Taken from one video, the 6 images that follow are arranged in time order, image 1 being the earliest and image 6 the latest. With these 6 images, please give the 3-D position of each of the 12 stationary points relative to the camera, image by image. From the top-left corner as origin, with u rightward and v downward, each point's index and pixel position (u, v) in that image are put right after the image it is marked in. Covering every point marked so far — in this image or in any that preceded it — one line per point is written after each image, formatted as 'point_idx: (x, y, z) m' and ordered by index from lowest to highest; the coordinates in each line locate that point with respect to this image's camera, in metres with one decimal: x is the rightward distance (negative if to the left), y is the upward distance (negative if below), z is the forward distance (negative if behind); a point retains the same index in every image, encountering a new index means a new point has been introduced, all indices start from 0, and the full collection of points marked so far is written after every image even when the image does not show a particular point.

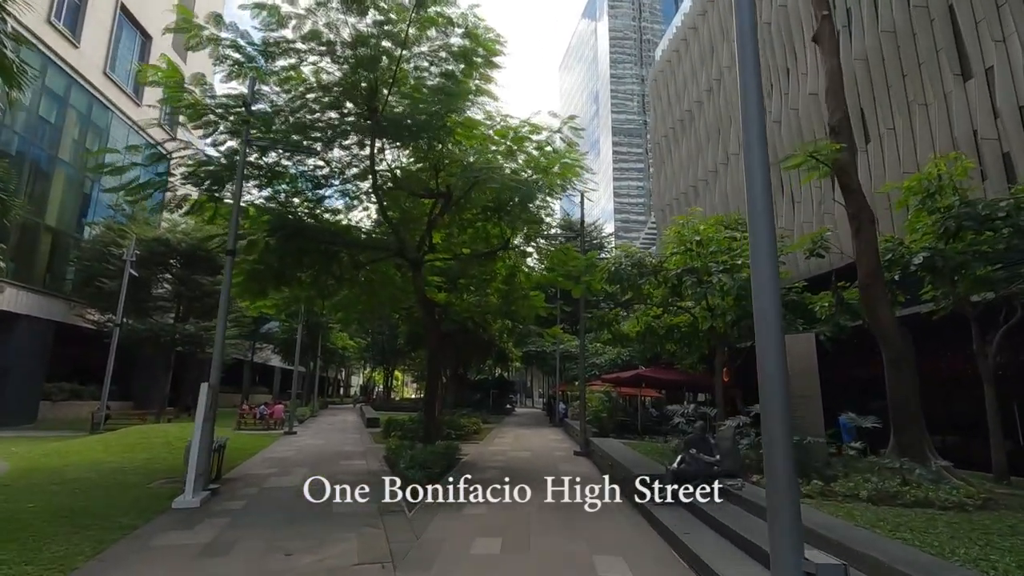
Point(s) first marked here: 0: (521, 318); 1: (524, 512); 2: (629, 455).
0: (+0.3, -1.0, +17.9) m
1: (+0.1, -3.4, +8.0) m
2: (+2.5, -3.5, +11.1) m
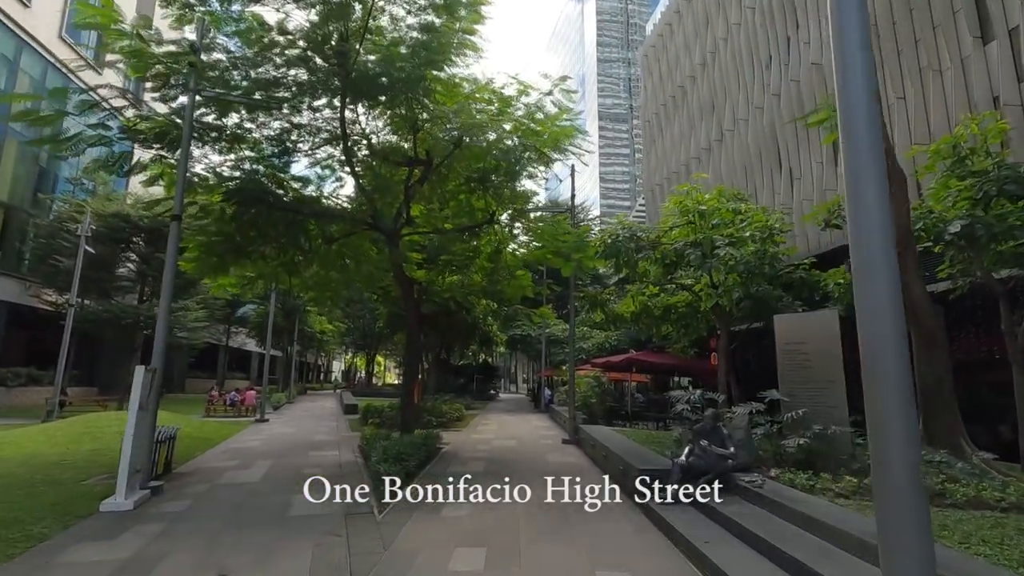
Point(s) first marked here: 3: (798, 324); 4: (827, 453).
0: (-0.2, -0.3, +16.8) m
1: (-0.1, -3.0, +7.0) m
2: (+2.2, -3.0, +10.2) m
3: (+4.1, -0.5, +7.8) m
4: (+4.0, -2.1, +6.8) m
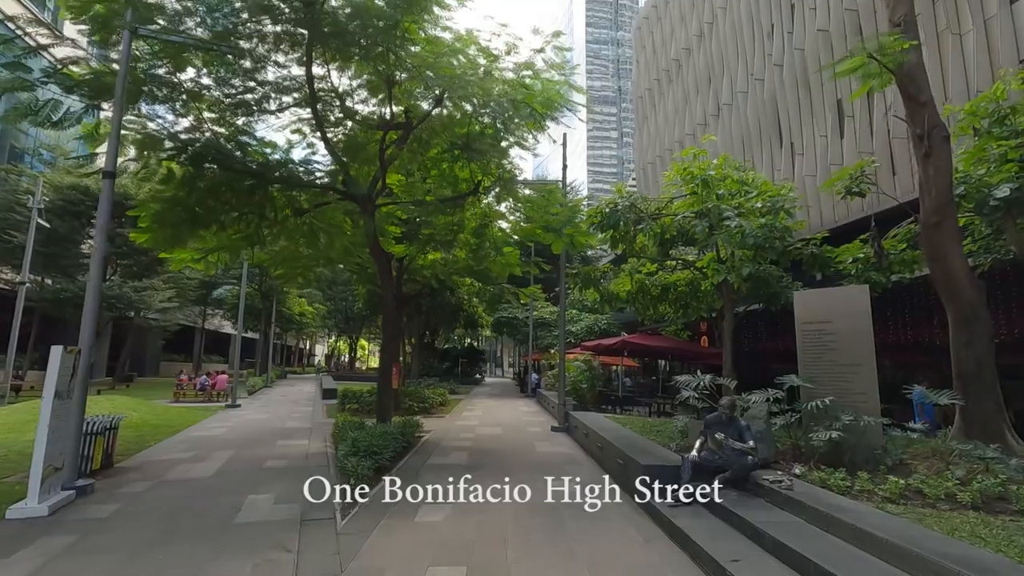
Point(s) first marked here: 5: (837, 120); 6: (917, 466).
0: (-0.6, +0.3, +15.8) m
1: (-0.2, -2.6, +6.1) m
2: (+2.0, -2.6, +9.3) m
3: (+4.0, -0.2, +6.9) m
4: (+3.8, -1.8, +6.0) m
5: (+9.4, +4.9, +15.4) m
6: (+4.4, -1.9, +5.8) m
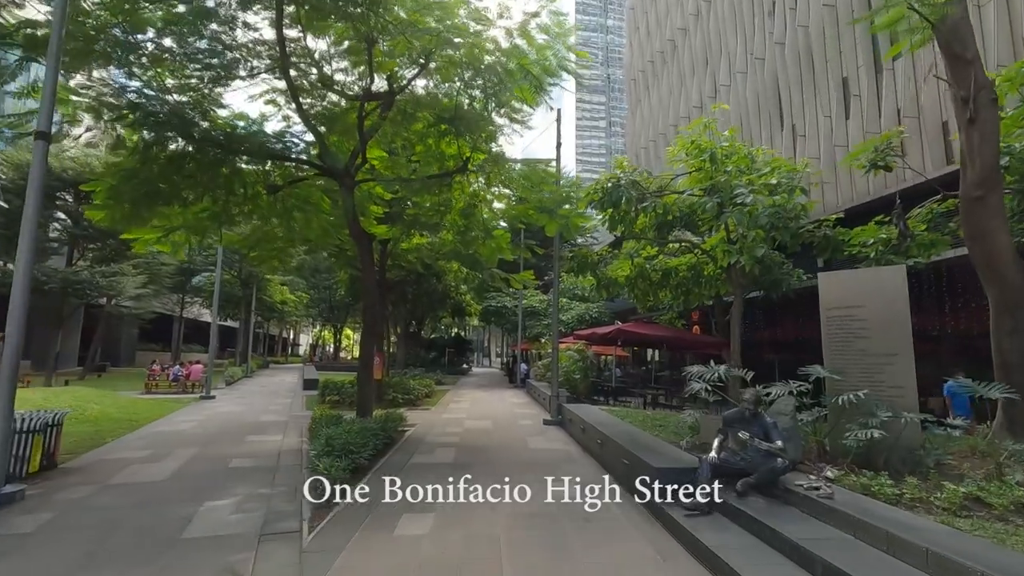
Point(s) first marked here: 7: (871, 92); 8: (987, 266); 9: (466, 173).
0: (-0.9, +0.7, +15.0) m
1: (-0.3, -2.4, +5.3) m
2: (+1.8, -2.3, +8.6) m
3: (+3.9, 0.0, +6.2) m
4: (+3.8, -1.6, +5.3) m
5: (+9.1, +5.2, +14.7) m
6: (+4.4, -1.7, +5.2) m
7: (+9.2, +5.0, +13.7) m
8: (+5.3, +0.2, +6.0) m
9: (-1.0, +2.5, +11.6) m
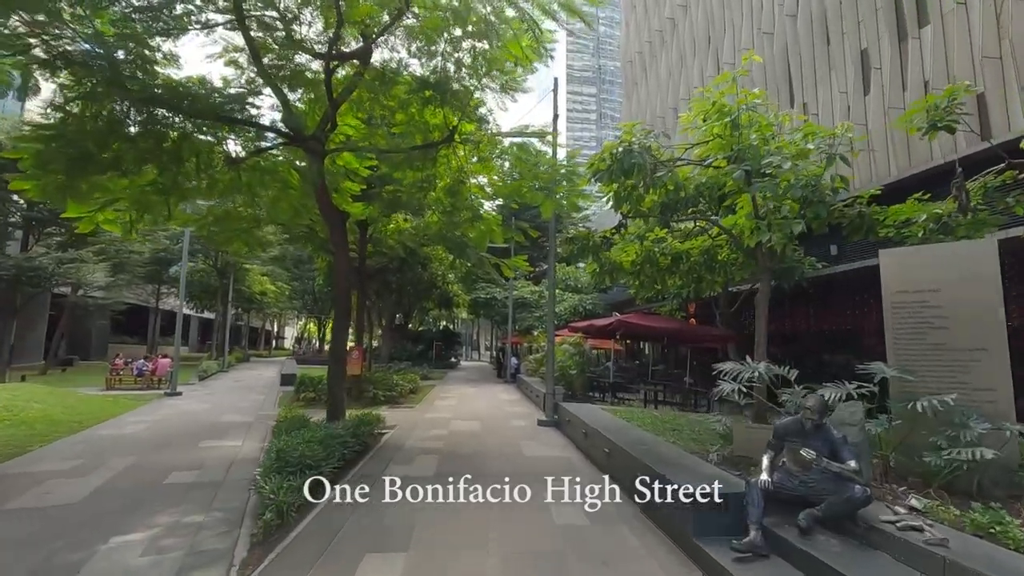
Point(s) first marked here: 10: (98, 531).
0: (-1.1, +1.0, +13.7) m
1: (-0.3, -2.2, +4.1) m
2: (+1.7, -2.1, +7.5) m
3: (+3.9, +0.2, +5.0) m
4: (+3.7, -1.4, +4.2) m
5: (+8.9, +5.5, +13.6) m
6: (+4.3, -1.6, +4.1) m
7: (+9.0, +5.3, +12.6) m
8: (+5.2, +0.4, +4.8) m
9: (-1.2, +2.8, +10.3) m
10: (-3.8, -2.2, +4.8) m
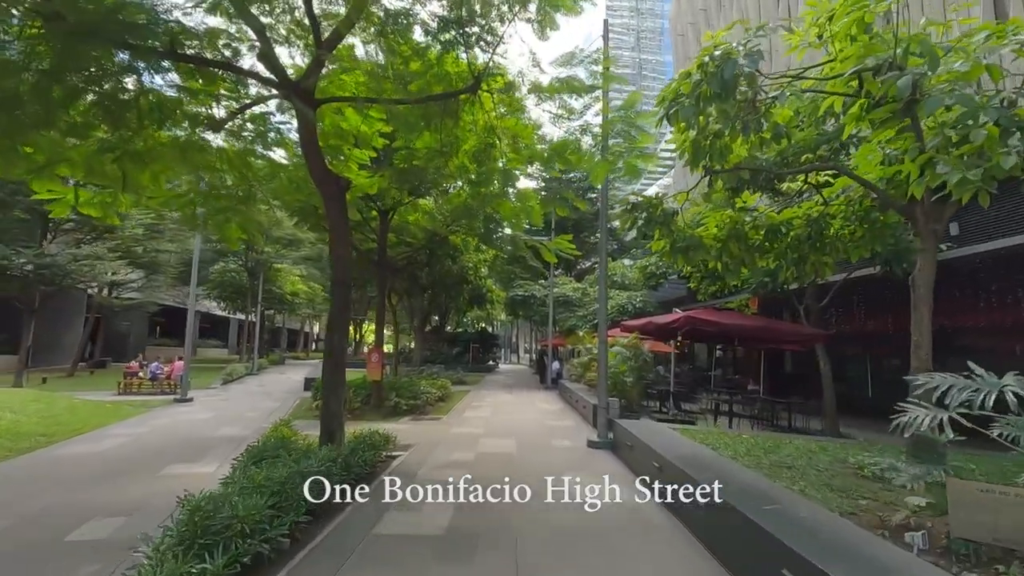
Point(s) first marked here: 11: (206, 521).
0: (-0.2, +1.2, +11.6) m
1: (-0.1, -1.9, +1.9) m
2: (+2.2, -1.8, +5.1) m
3: (+4.1, +0.5, +2.6) m
4: (+3.9, -1.1, +1.7) m
5: (+9.7, +5.8, +10.8) m
6: (+4.5, -1.3, +1.6) m
7: (+9.8, +5.6, +9.8) m
8: (+5.5, +0.7, +2.3) m
9: (-0.5, +3.0, +8.2) m
10: (-3.6, -2.0, +2.9) m
11: (-2.1, -1.6, +3.9) m
